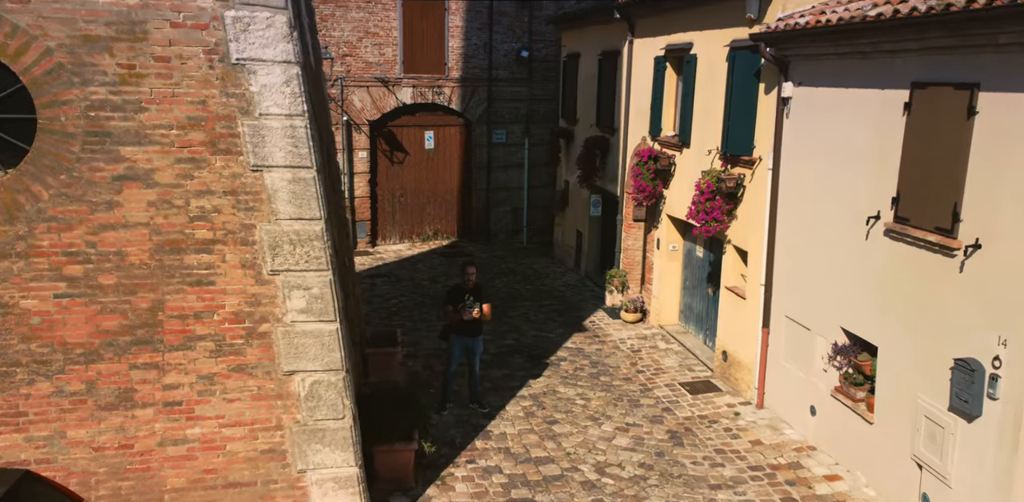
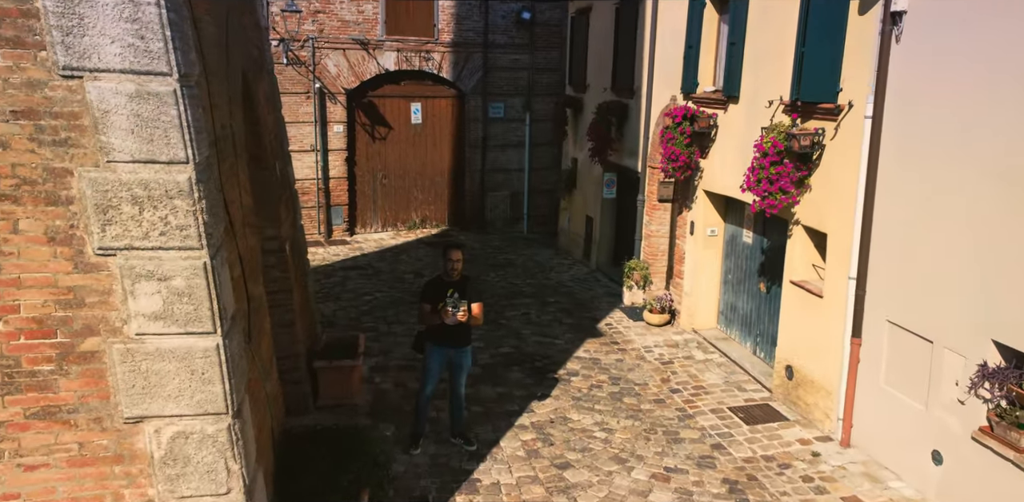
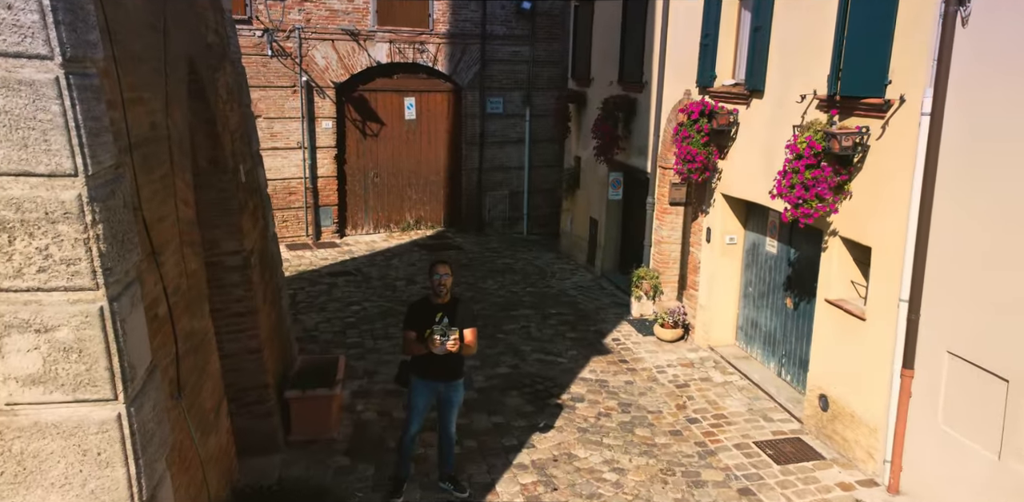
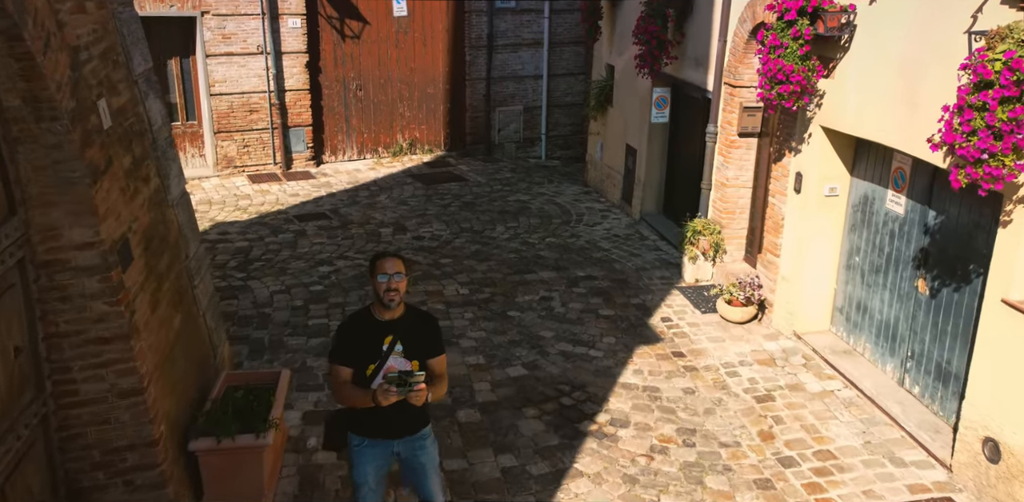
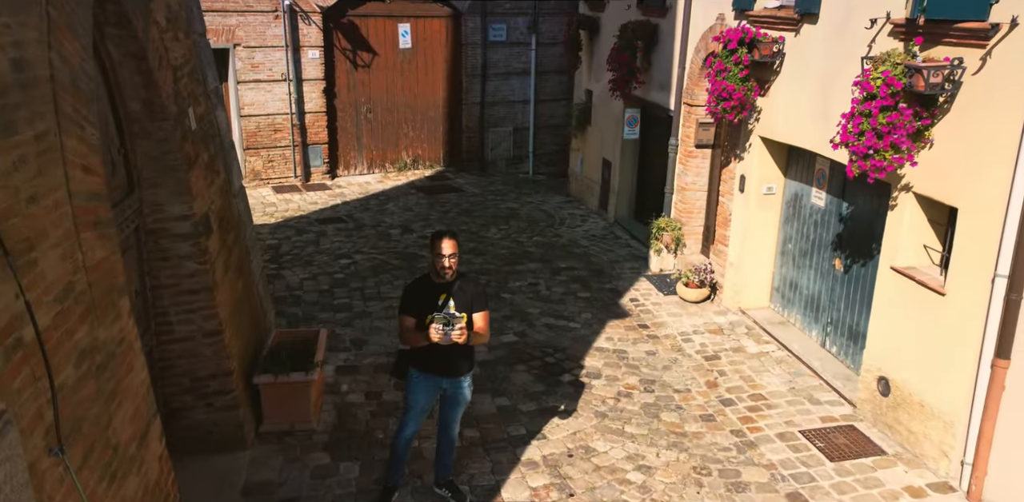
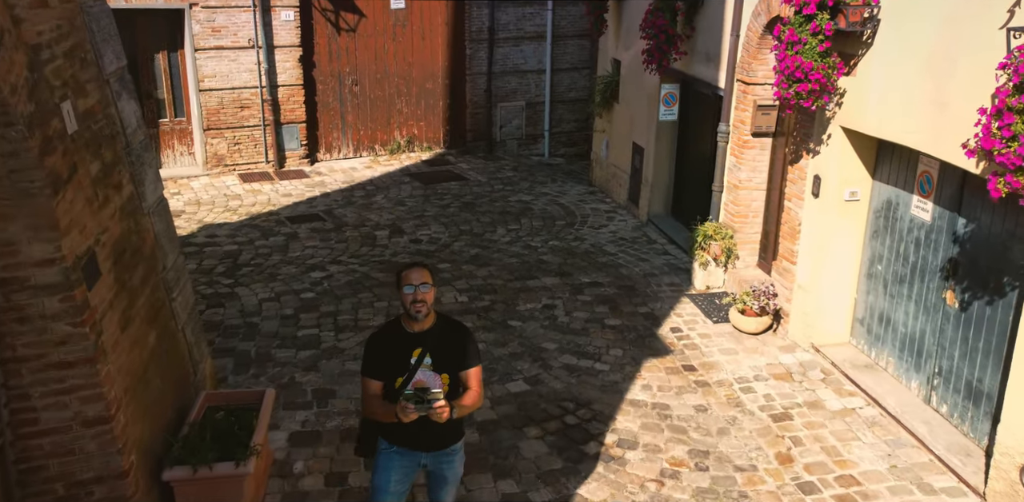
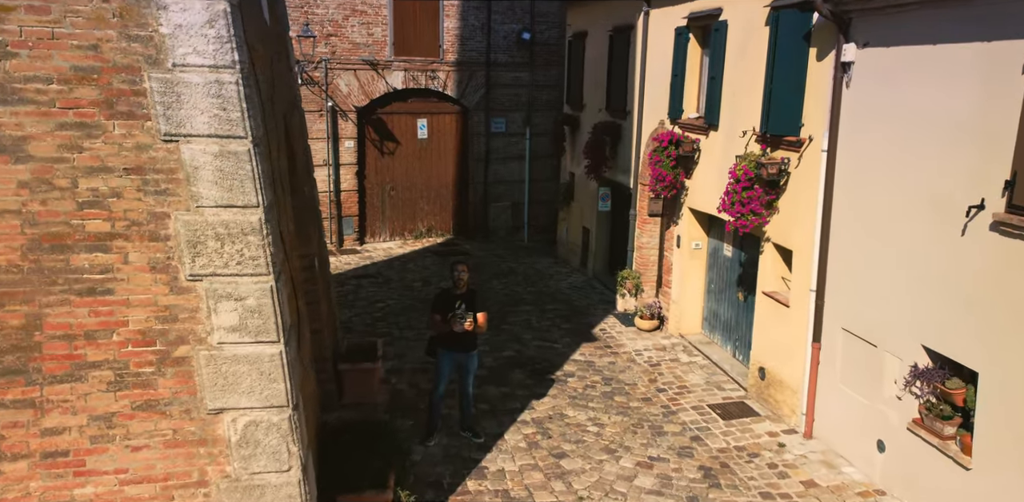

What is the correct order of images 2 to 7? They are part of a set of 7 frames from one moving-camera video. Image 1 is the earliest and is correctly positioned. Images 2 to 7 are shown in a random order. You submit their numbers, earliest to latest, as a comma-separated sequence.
7, 2, 3, 5, 4, 6
